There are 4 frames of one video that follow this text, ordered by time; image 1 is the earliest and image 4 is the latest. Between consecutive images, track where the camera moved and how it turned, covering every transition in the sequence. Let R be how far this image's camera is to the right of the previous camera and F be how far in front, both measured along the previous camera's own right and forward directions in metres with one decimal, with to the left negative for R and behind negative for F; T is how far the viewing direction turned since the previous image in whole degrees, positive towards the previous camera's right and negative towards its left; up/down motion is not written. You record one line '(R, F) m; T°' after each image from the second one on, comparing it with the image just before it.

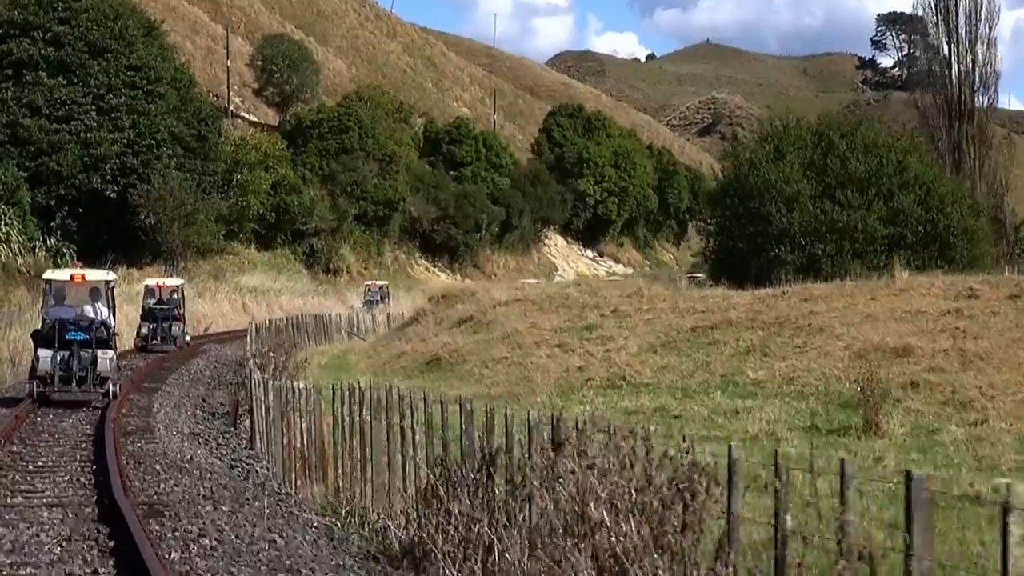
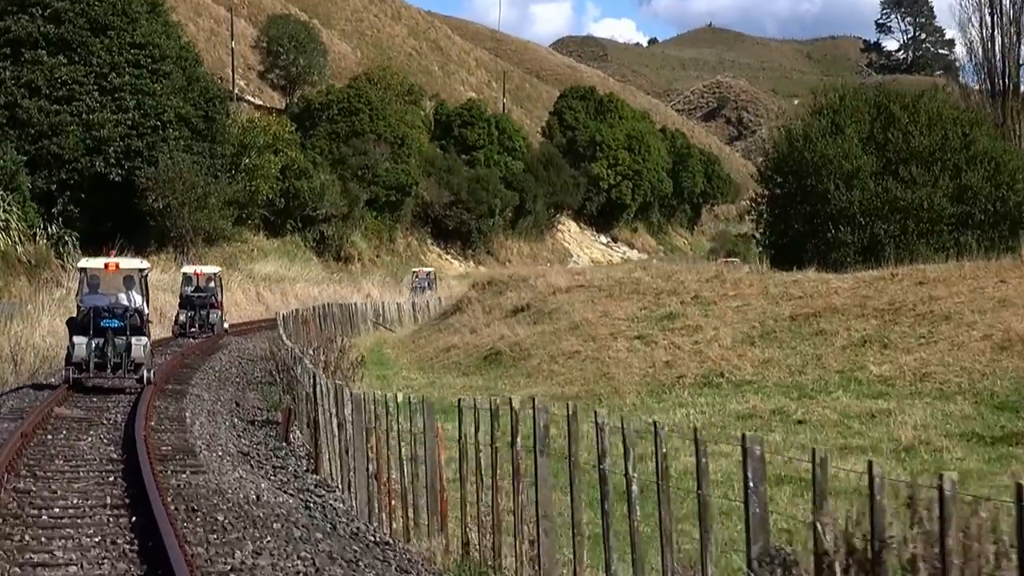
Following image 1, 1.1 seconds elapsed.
(-0.8, +2.9) m; 0°
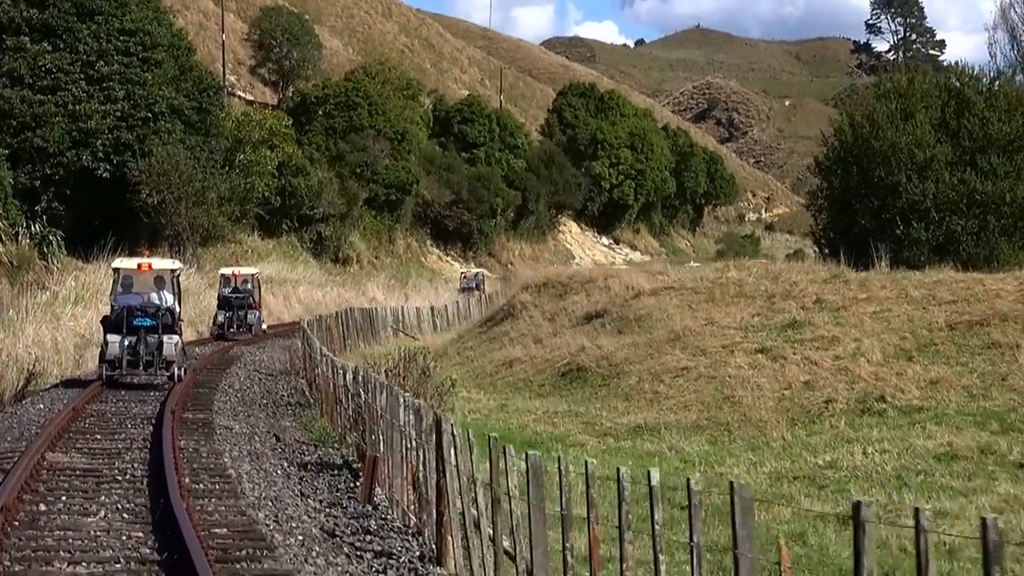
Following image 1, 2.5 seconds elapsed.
(-1.0, +3.8) m; +1°
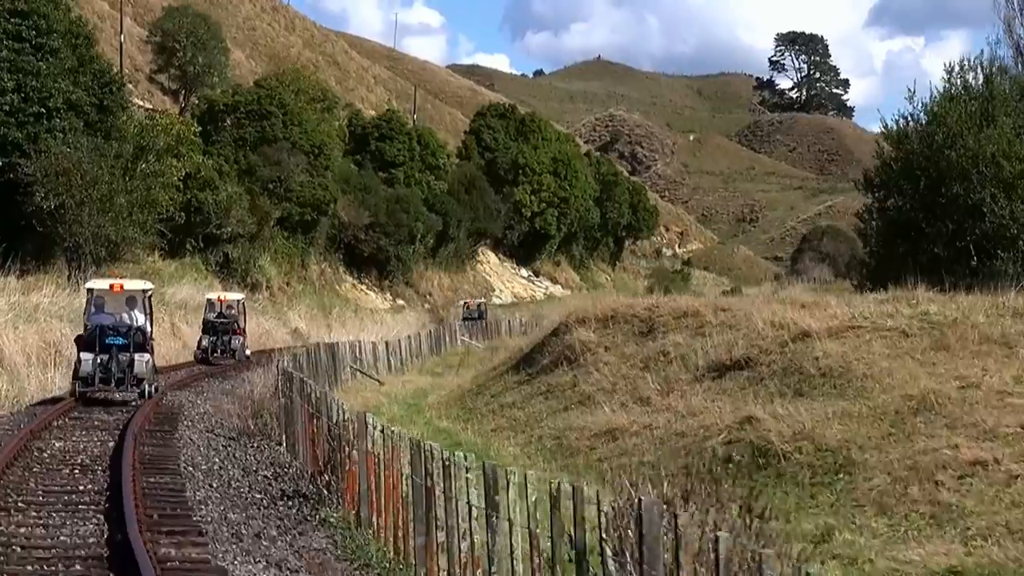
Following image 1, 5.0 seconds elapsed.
(-1.7, +6.8) m; +4°
